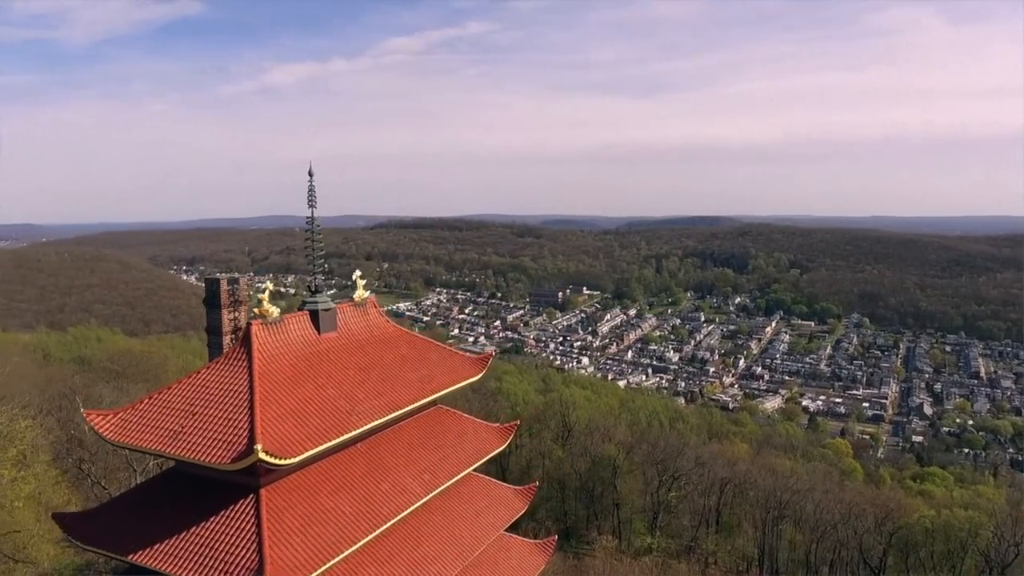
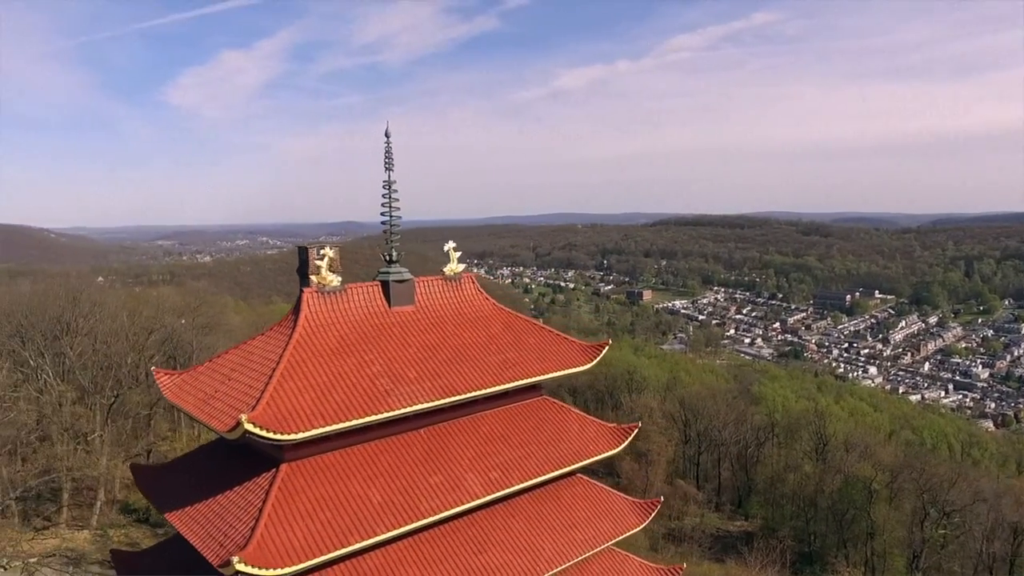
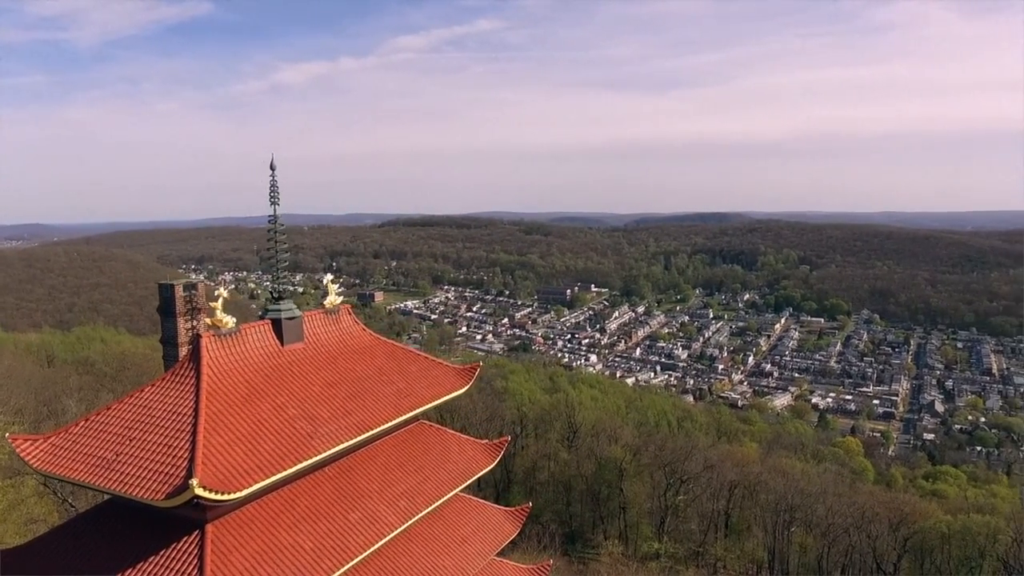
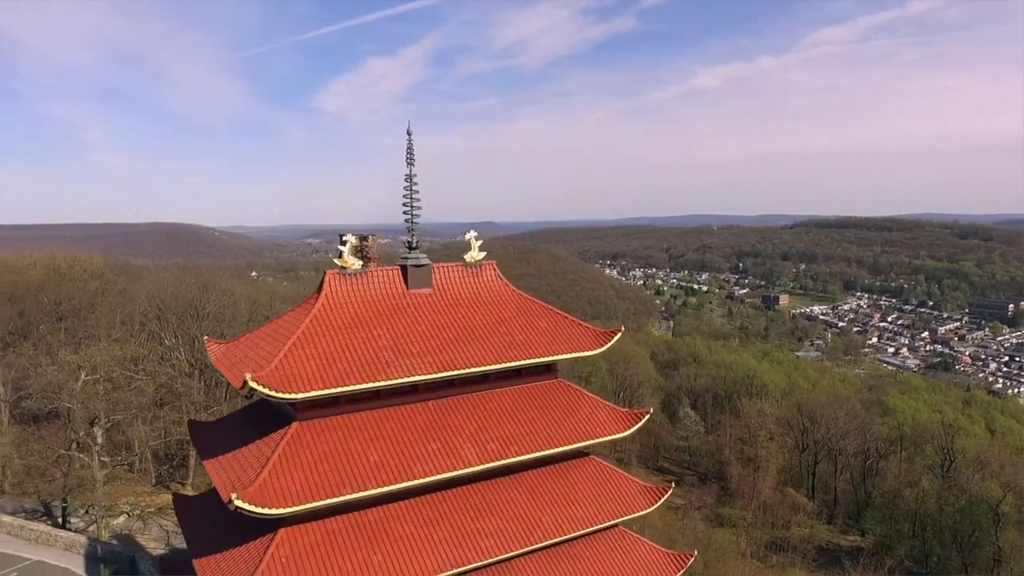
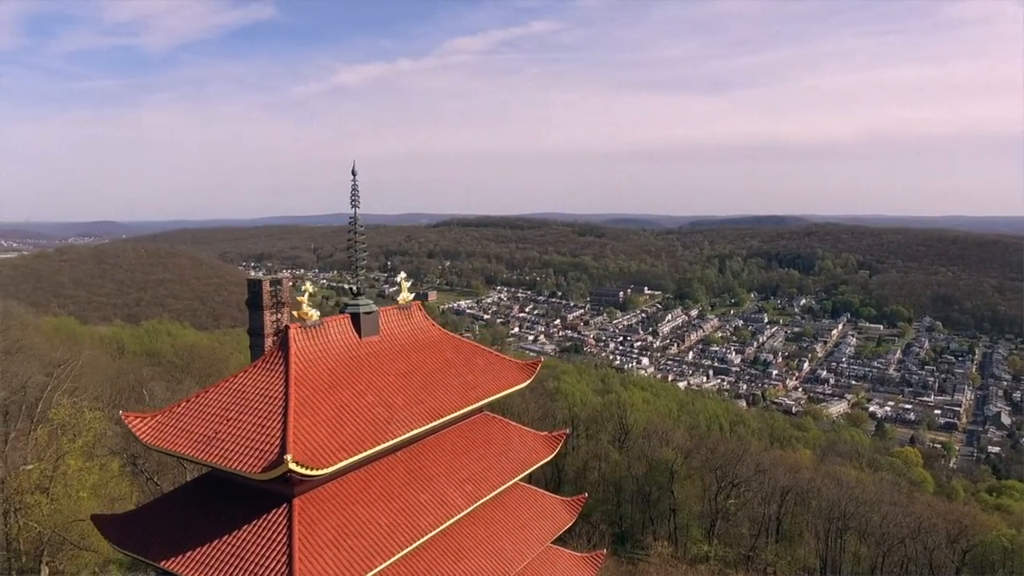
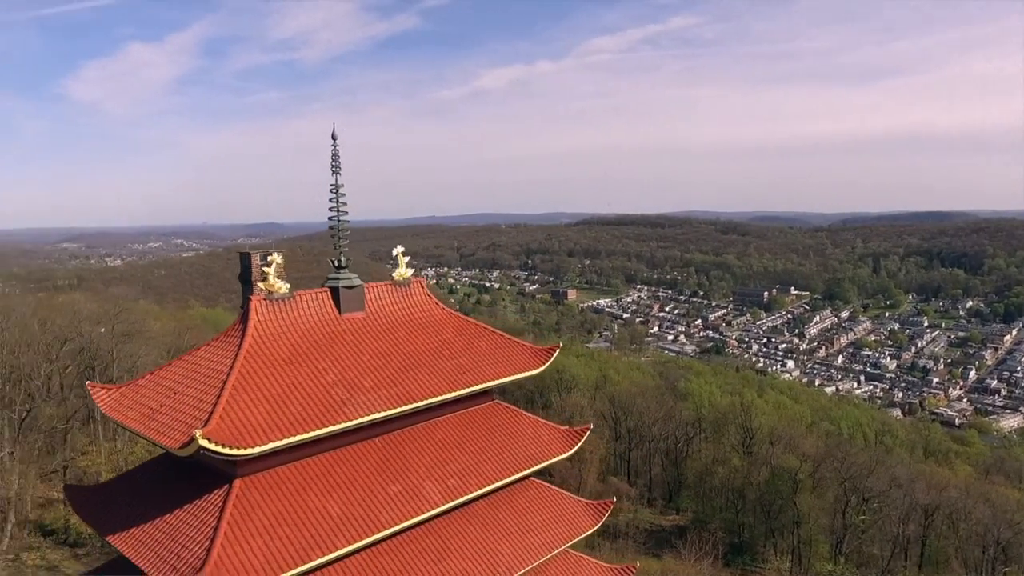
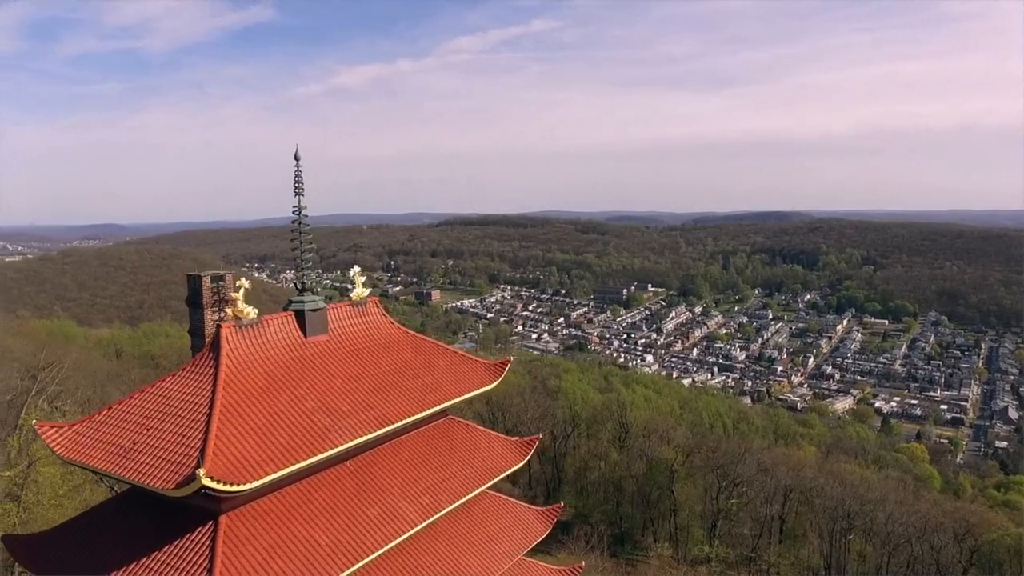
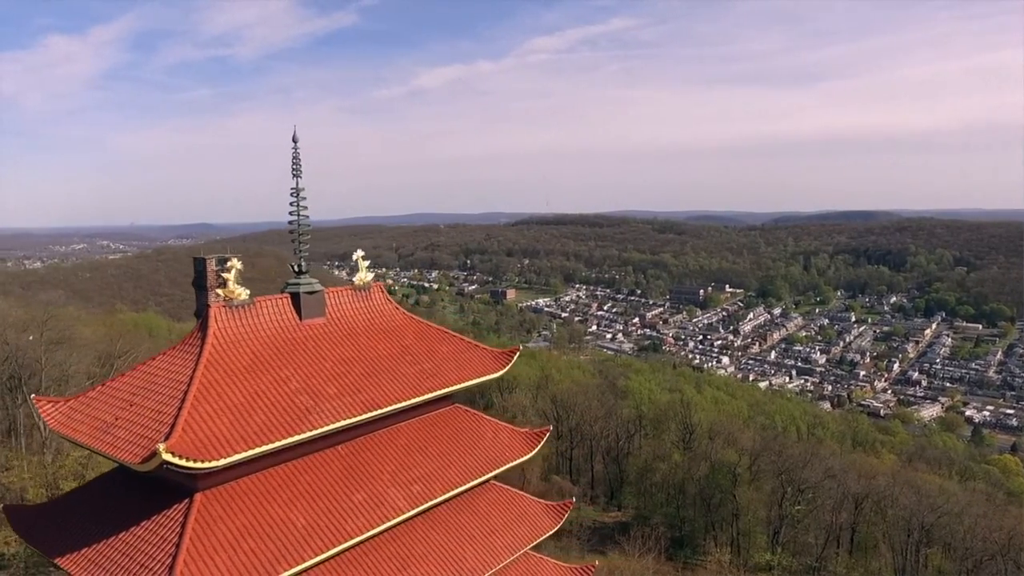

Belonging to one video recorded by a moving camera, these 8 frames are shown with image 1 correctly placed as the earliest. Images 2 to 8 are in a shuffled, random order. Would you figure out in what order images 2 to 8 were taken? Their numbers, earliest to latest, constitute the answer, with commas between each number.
5, 3, 7, 8, 6, 2, 4
